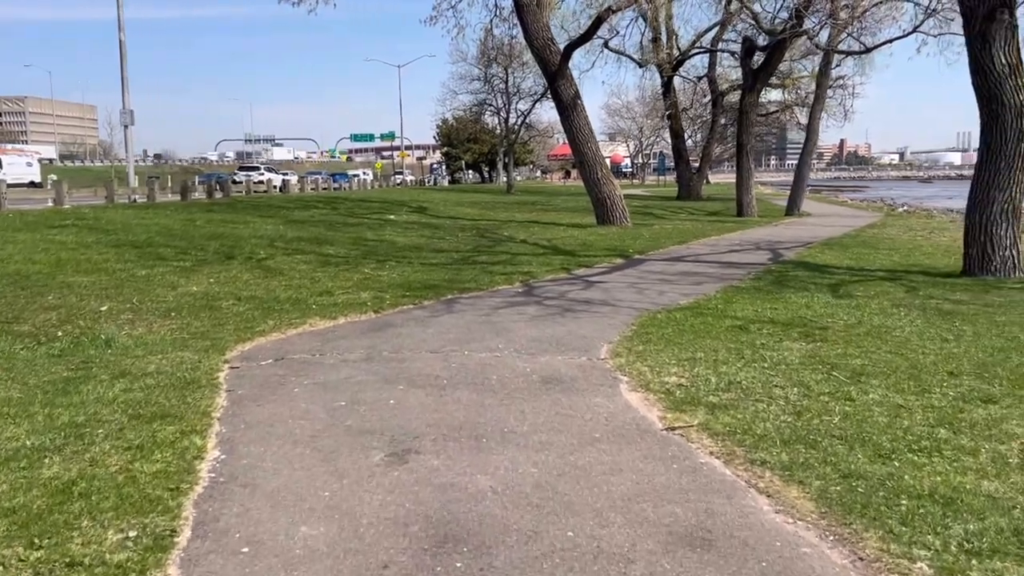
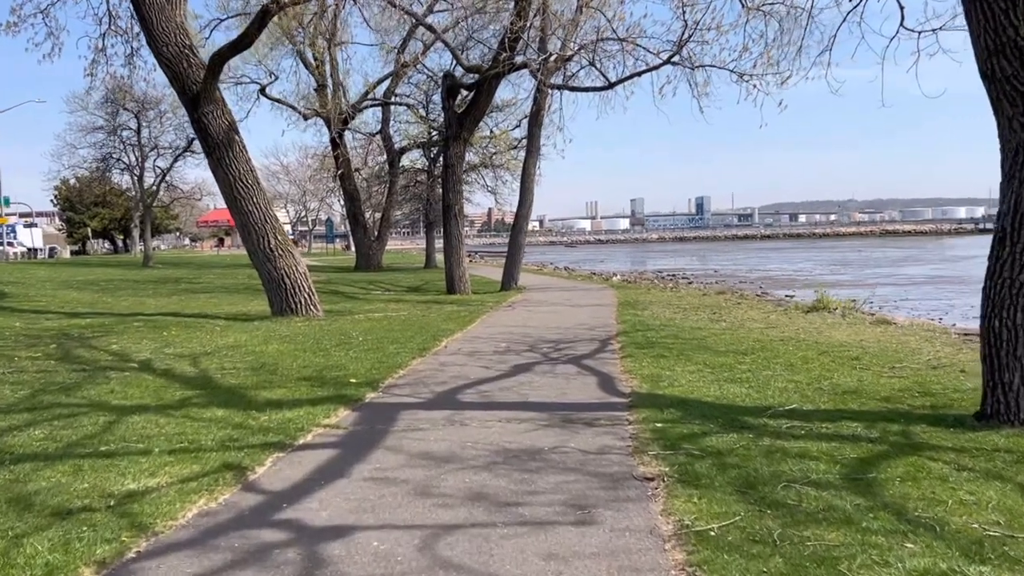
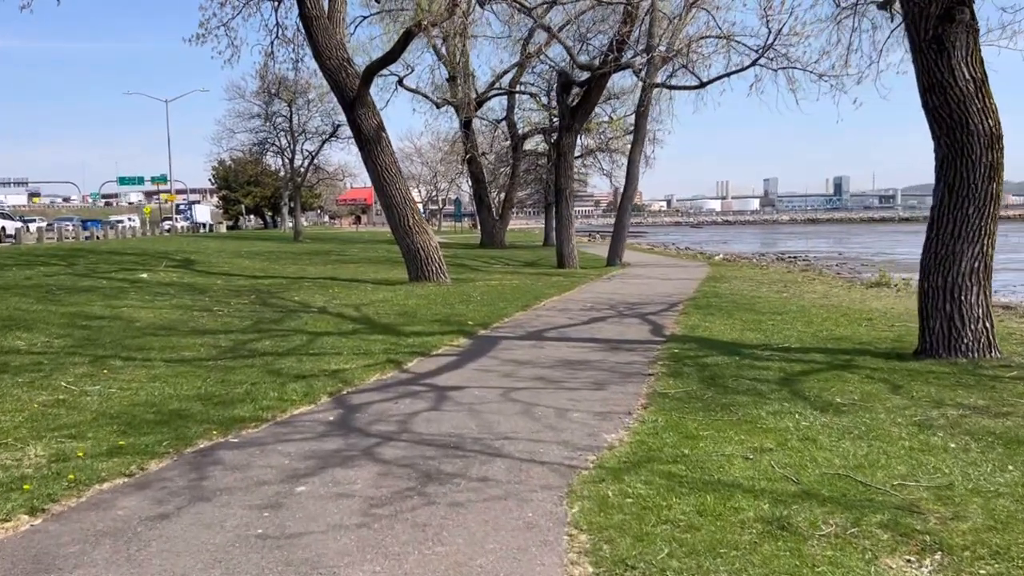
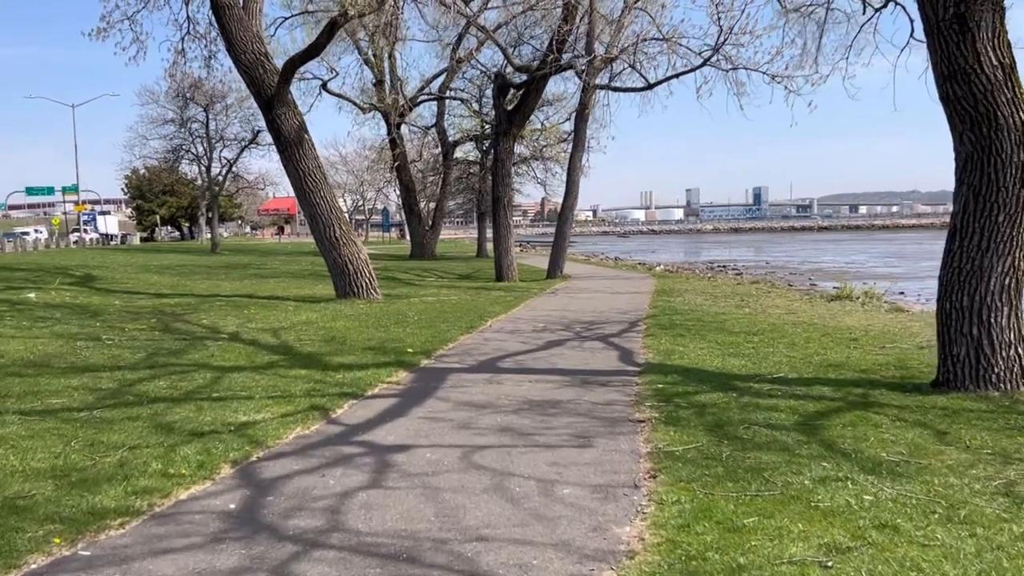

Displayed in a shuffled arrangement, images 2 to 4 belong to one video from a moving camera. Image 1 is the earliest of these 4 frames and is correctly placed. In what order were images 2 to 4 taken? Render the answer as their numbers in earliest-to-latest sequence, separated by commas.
3, 4, 2
